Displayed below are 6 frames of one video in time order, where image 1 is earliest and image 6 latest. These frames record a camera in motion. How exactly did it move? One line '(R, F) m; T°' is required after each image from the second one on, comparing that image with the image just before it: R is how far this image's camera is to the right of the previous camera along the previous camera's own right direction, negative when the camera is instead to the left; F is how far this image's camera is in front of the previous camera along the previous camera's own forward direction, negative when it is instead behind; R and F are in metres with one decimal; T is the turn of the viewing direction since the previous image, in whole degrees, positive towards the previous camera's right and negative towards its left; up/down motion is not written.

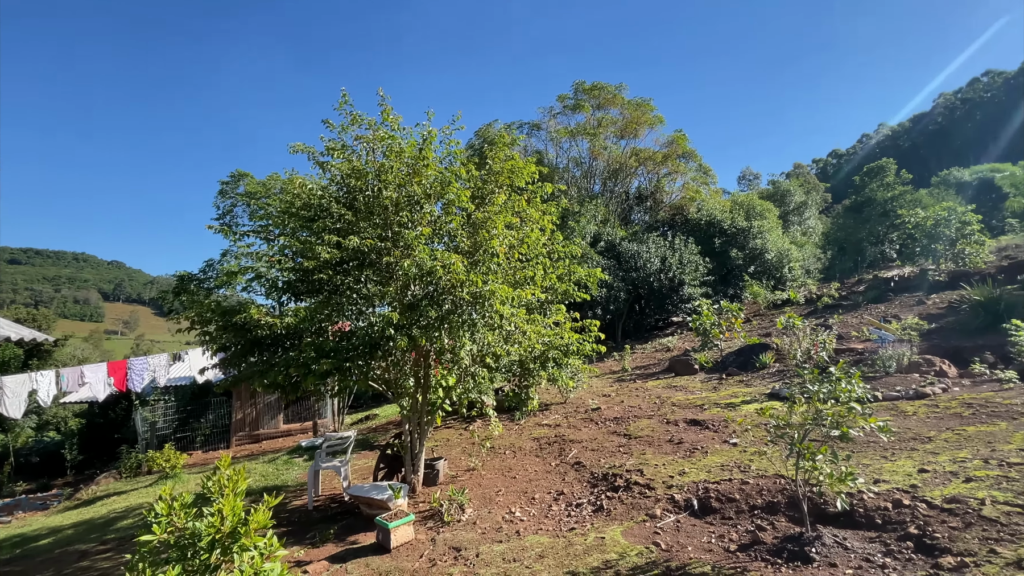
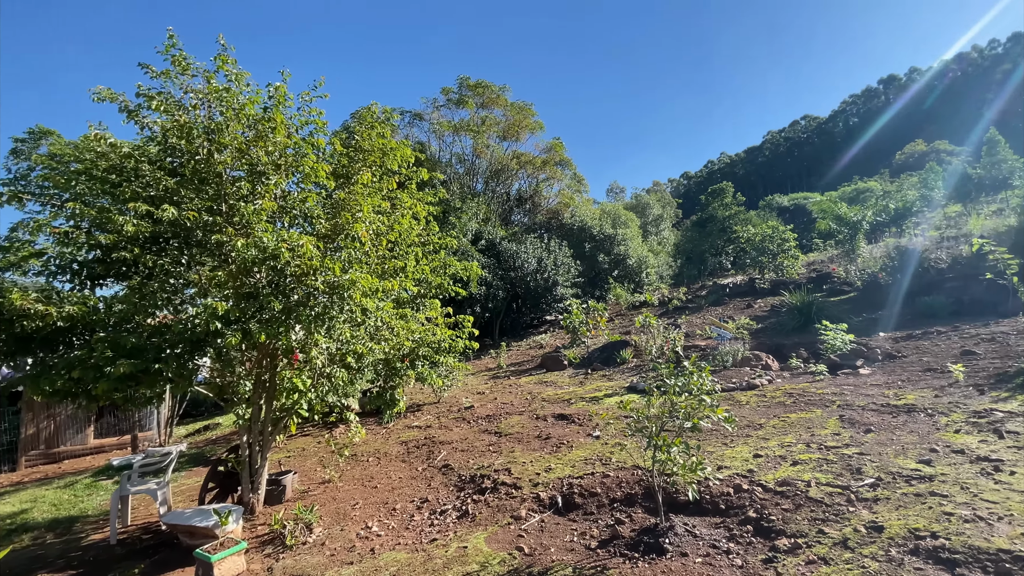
(+0.1, +0.3) m; +15°
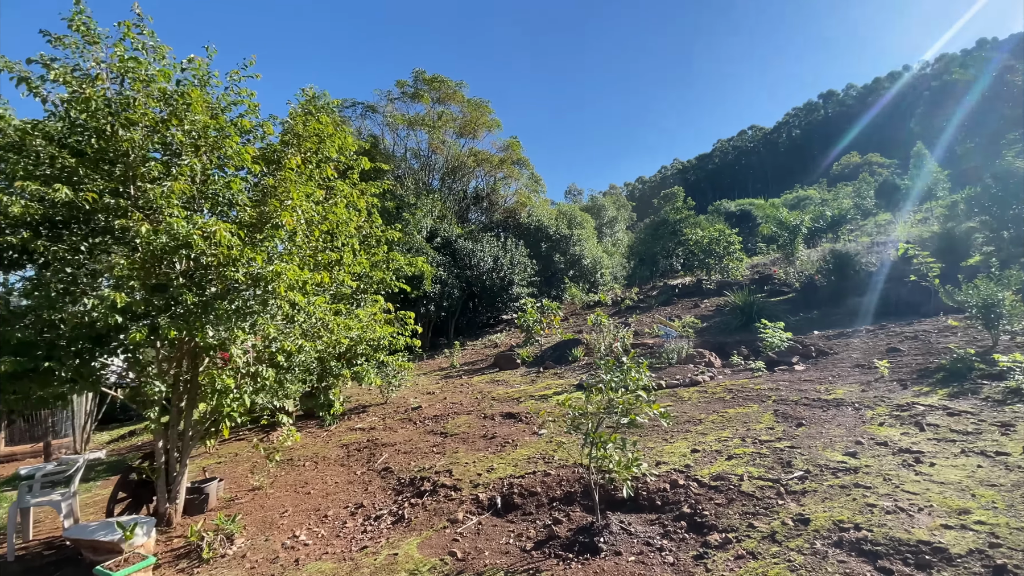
(+0.1, +0.1) m; +5°
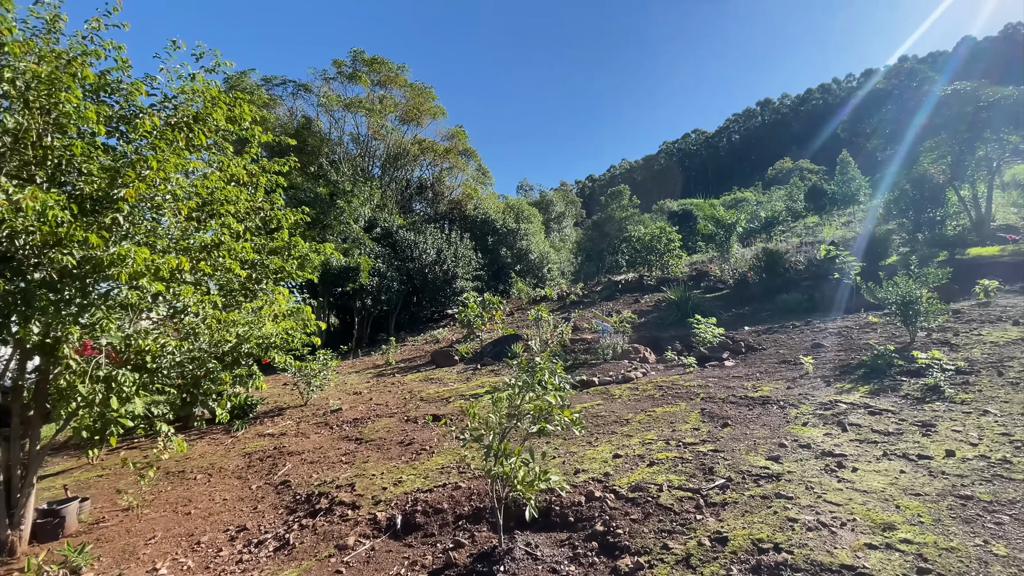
(+0.3, +0.4) m; +6°
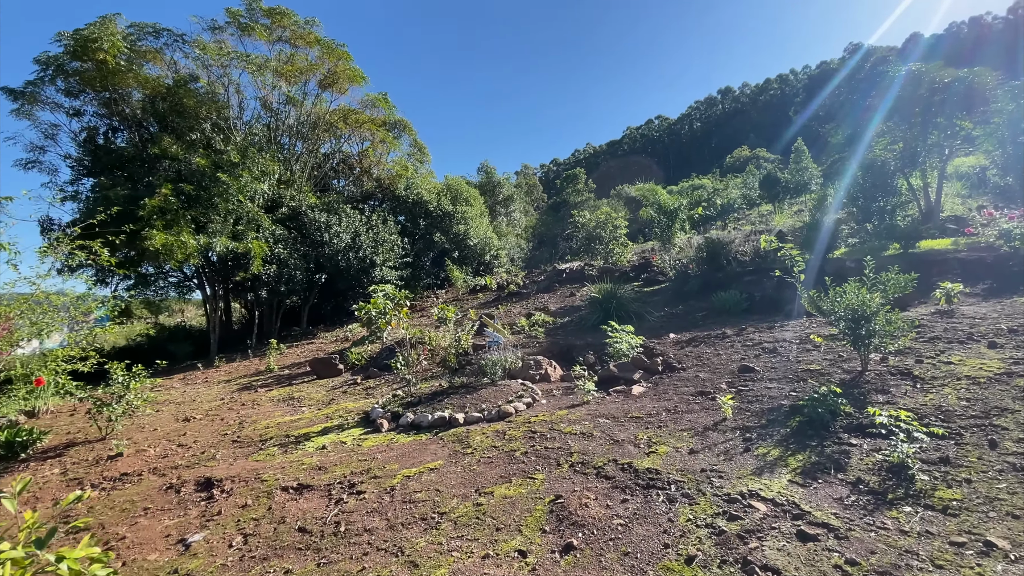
(+1.2, +1.5) m; +4°
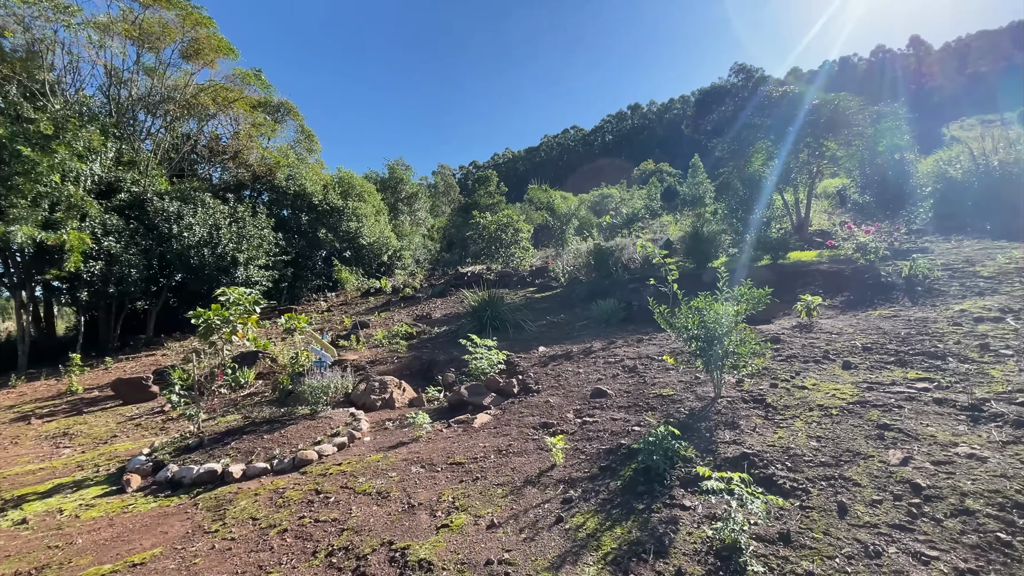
(+0.8, +0.8) m; +10°
